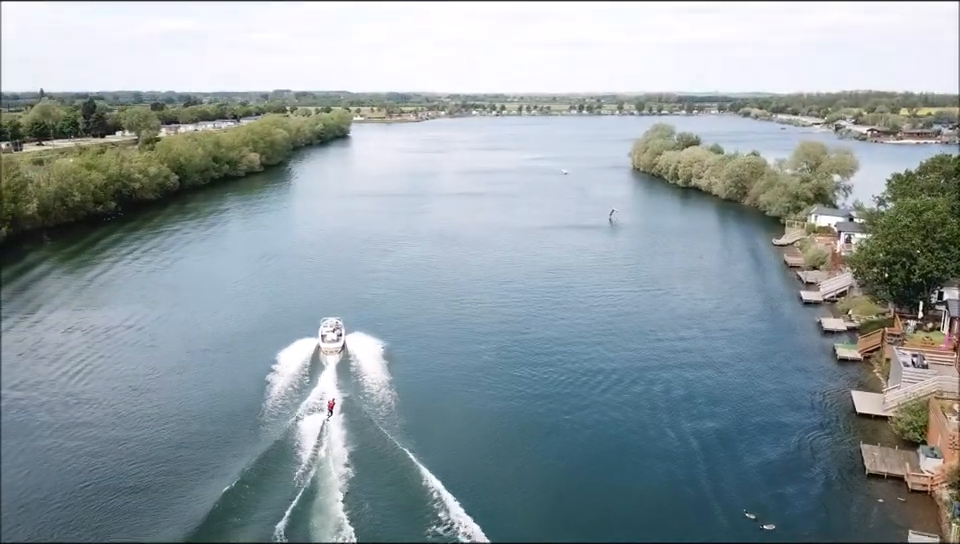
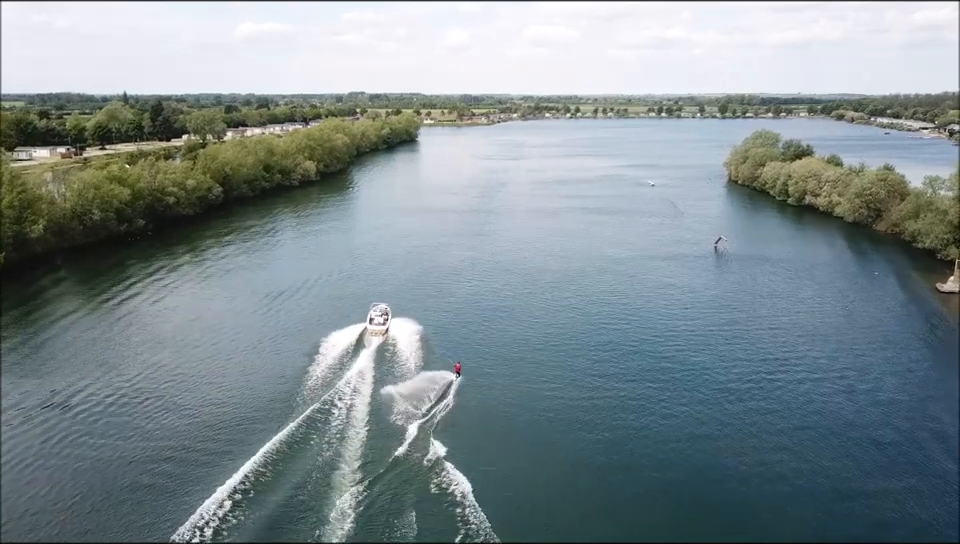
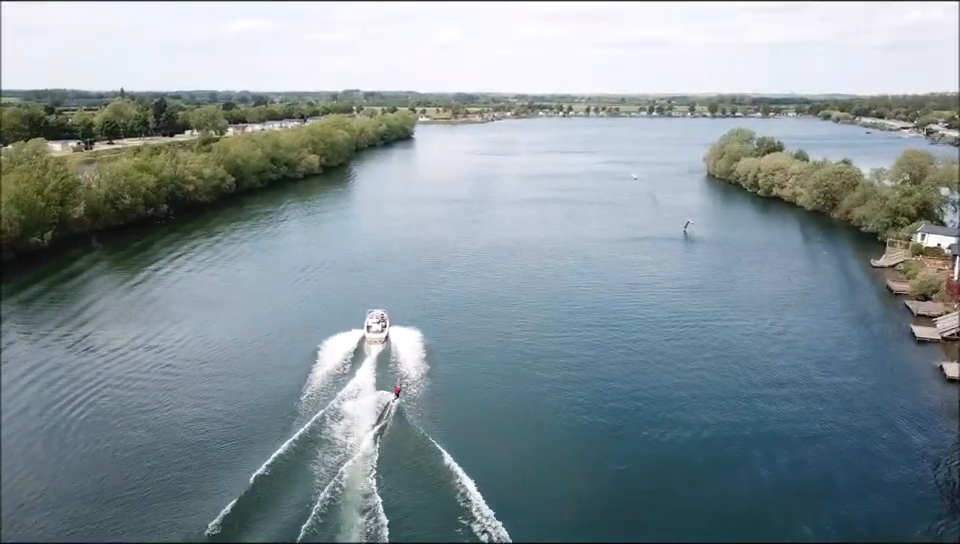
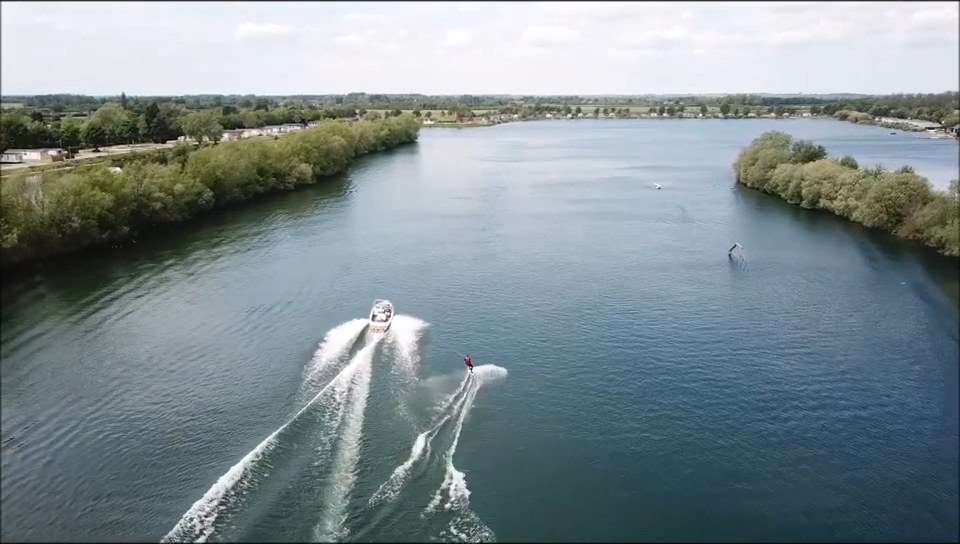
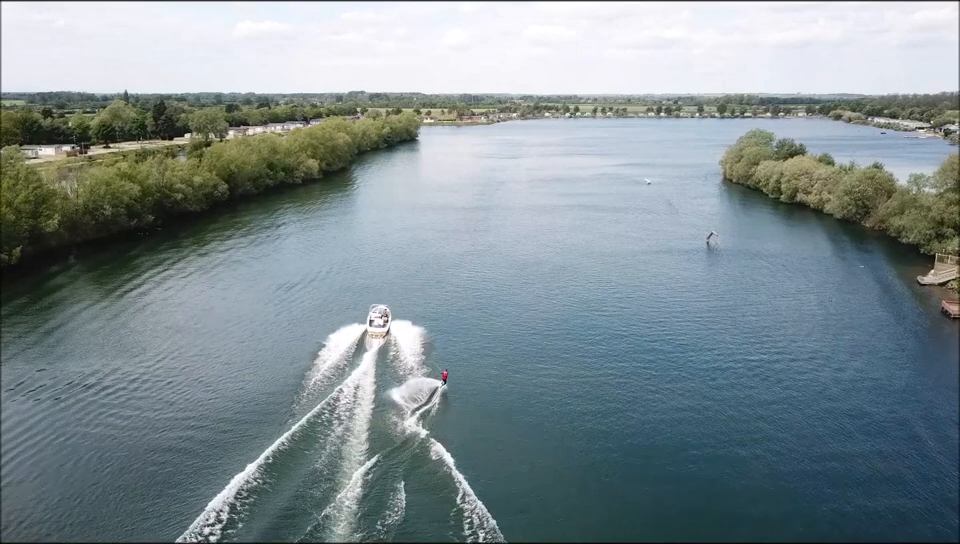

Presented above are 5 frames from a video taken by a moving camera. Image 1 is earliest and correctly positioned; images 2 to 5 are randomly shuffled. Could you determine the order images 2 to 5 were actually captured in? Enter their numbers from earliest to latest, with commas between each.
3, 5, 2, 4
